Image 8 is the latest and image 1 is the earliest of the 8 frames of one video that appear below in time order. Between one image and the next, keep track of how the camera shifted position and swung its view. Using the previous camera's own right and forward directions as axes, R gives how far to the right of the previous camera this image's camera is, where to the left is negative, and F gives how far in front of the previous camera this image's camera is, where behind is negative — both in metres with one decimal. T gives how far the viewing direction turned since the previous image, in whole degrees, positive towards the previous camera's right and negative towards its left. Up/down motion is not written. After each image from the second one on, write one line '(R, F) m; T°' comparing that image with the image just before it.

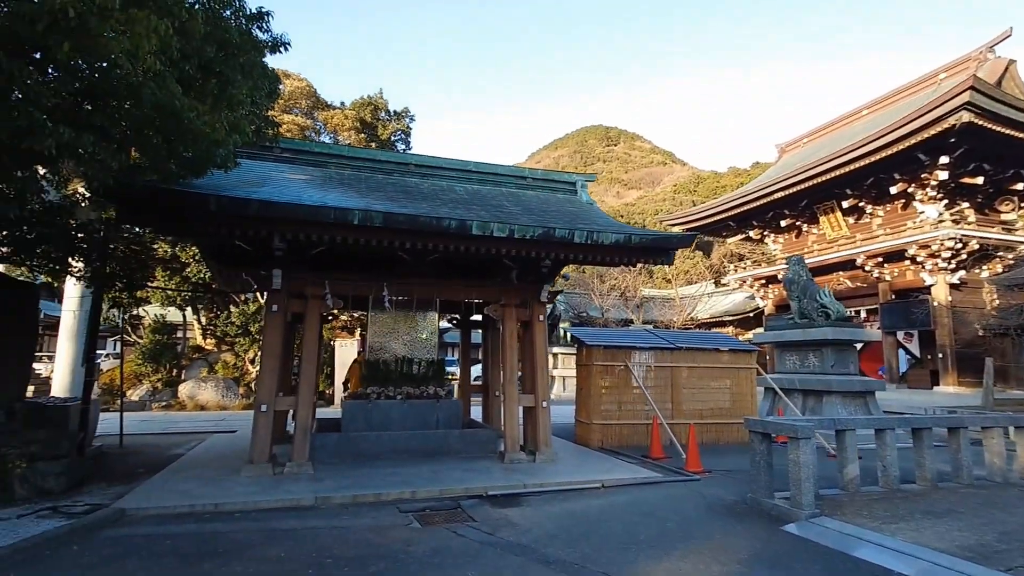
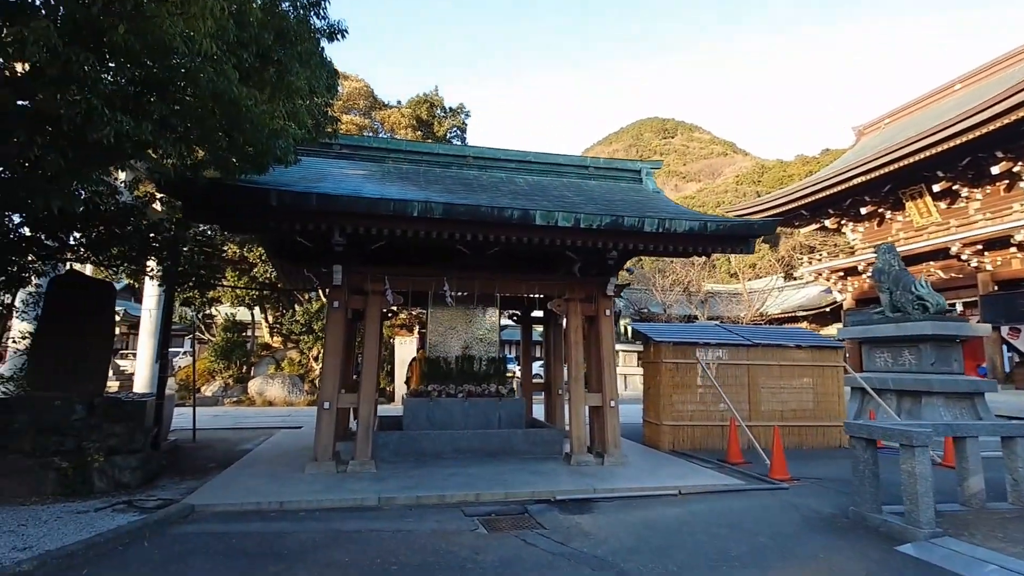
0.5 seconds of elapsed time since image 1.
(-0.1, +0.3) m; -6°
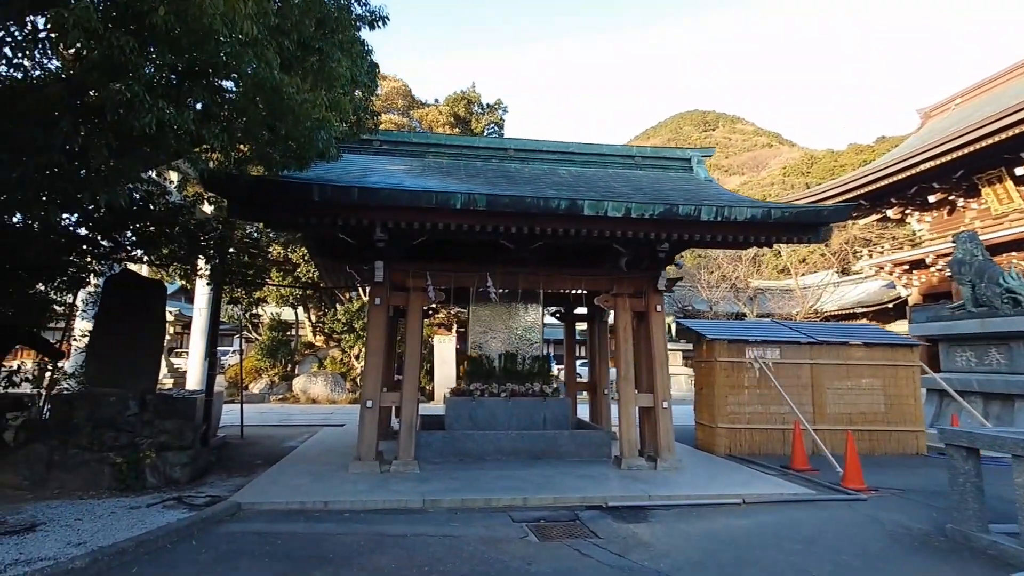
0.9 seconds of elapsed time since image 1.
(-0.1, +0.2) m; -4°
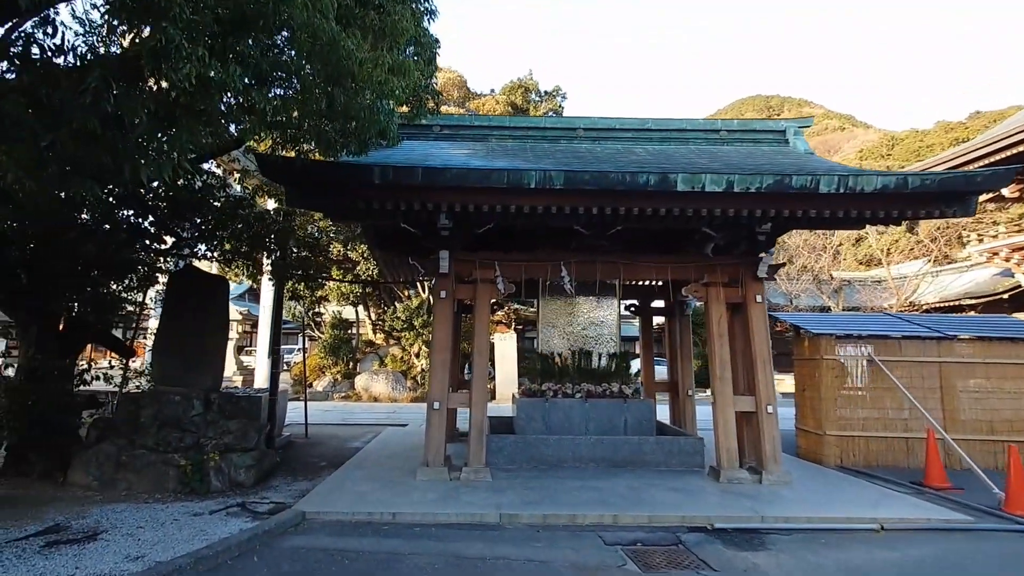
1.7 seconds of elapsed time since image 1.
(-0.2, +0.6) m; -6°
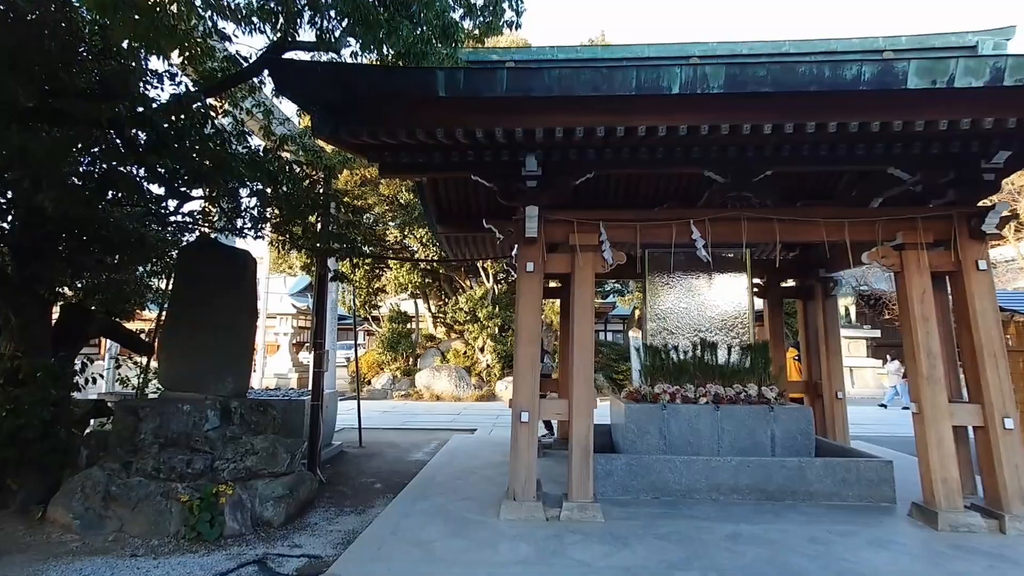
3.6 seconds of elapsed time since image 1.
(-0.4, +1.5) m; -5°
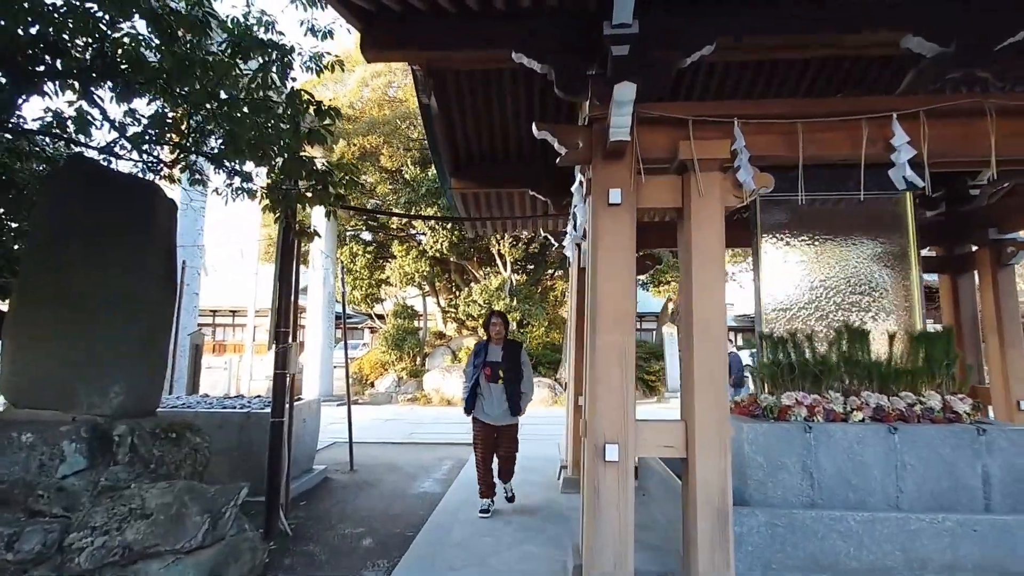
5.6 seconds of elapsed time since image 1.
(-0.3, +1.7) m; -1°
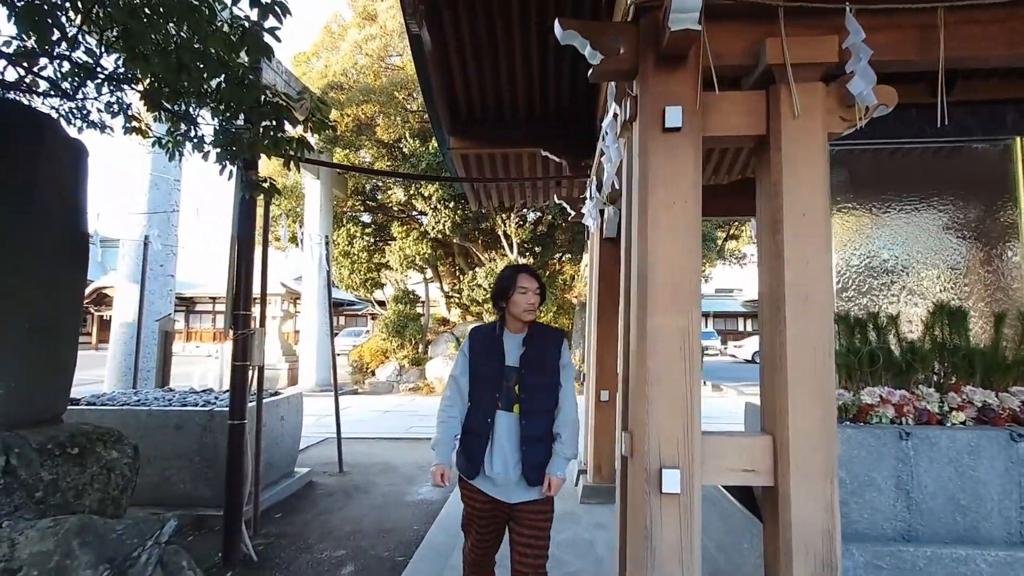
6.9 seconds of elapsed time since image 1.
(0.0, +0.7) m; 0°
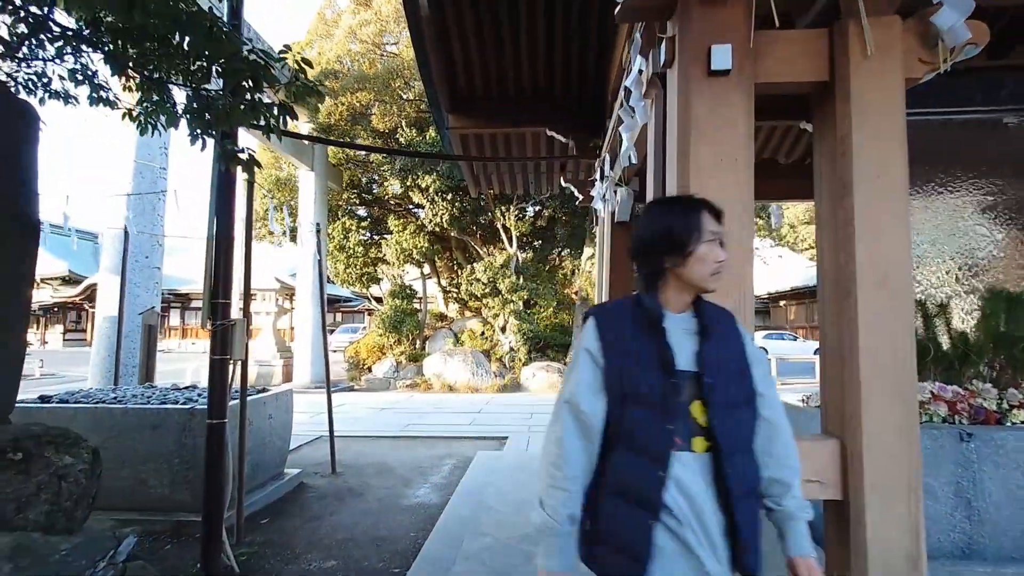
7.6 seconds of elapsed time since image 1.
(0.0, +0.3) m; 0°
